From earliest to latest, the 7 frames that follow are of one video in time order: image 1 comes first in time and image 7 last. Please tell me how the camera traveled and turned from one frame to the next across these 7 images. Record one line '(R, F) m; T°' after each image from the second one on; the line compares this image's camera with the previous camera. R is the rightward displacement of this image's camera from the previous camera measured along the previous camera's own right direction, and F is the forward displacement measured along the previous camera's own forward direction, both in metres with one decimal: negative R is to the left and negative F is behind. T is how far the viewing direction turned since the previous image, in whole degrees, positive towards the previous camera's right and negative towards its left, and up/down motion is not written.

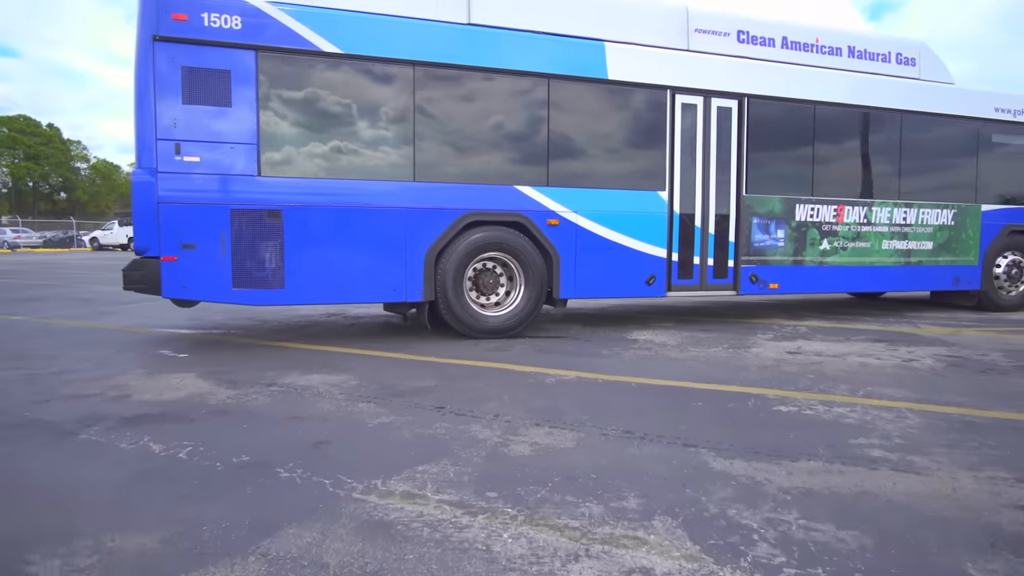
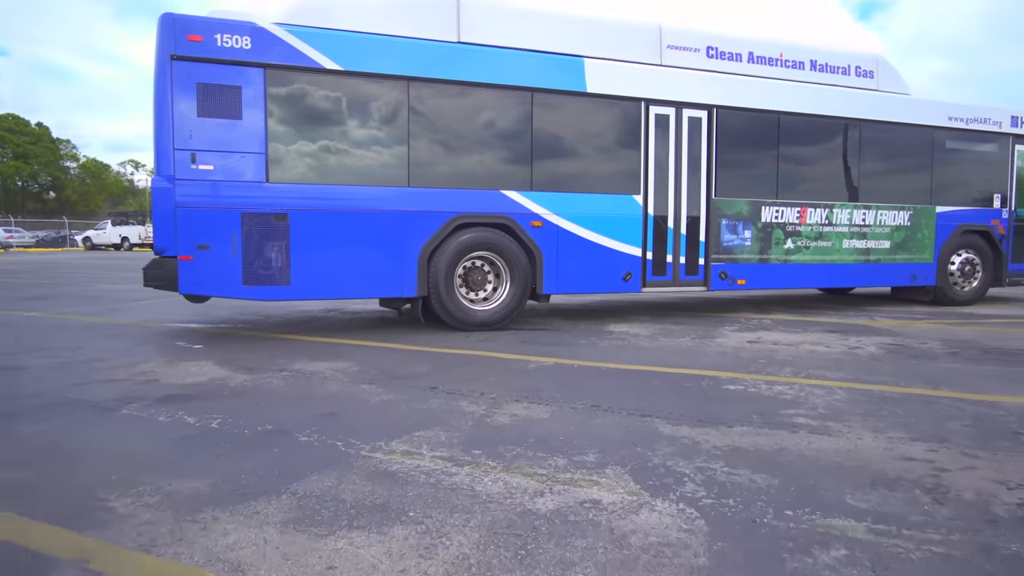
(+0.1, -0.7) m; +1°
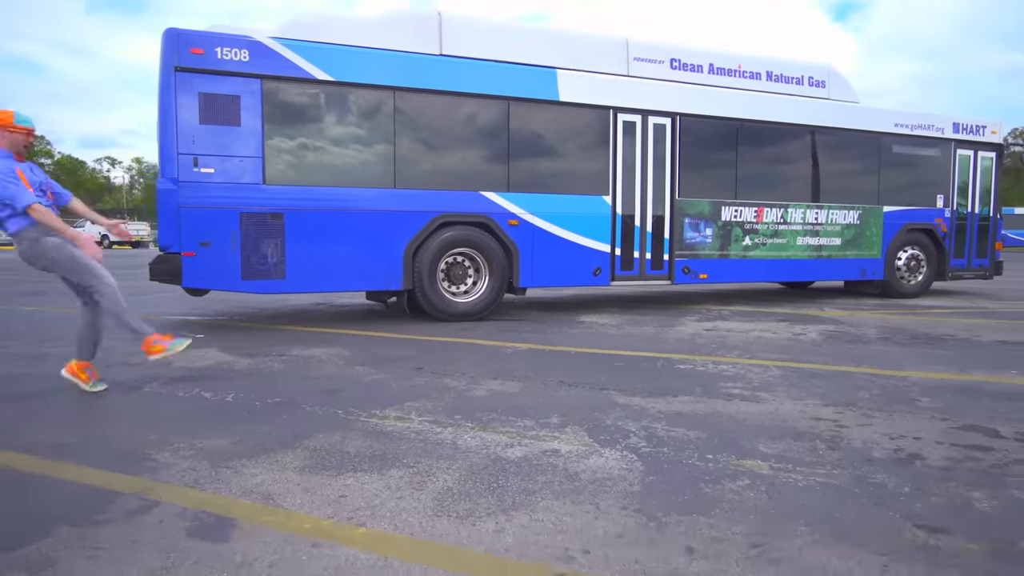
(0.0, -0.7) m; +2°
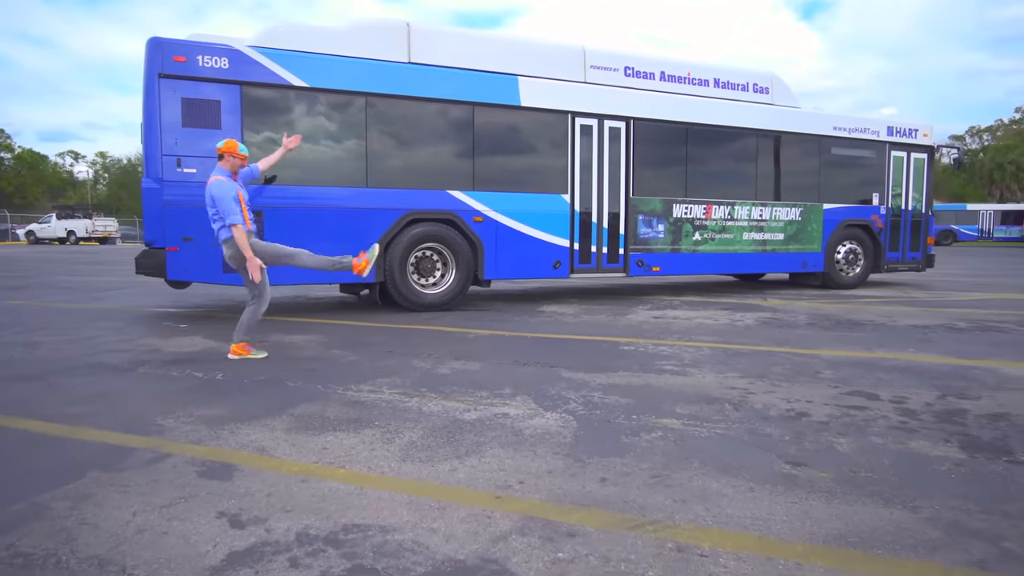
(+0.1, -0.7) m; +2°
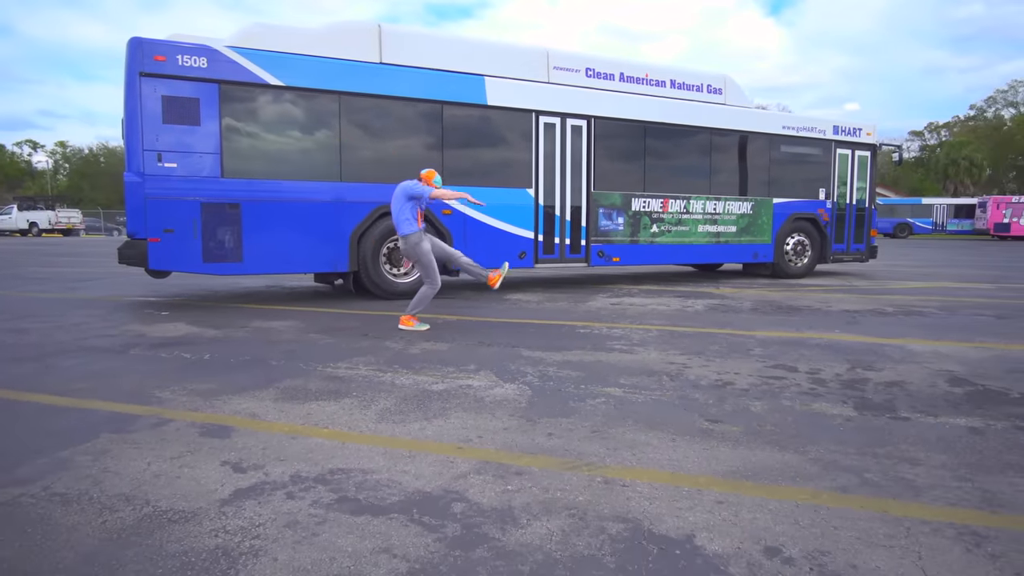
(+0.1, -0.6) m; +2°
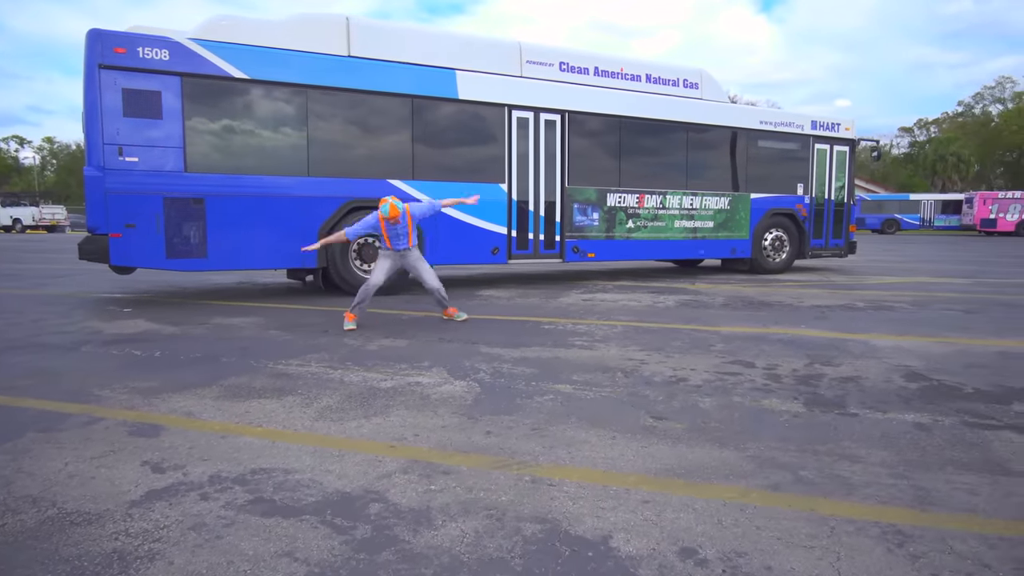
(+0.3, +0.1) m; +1°
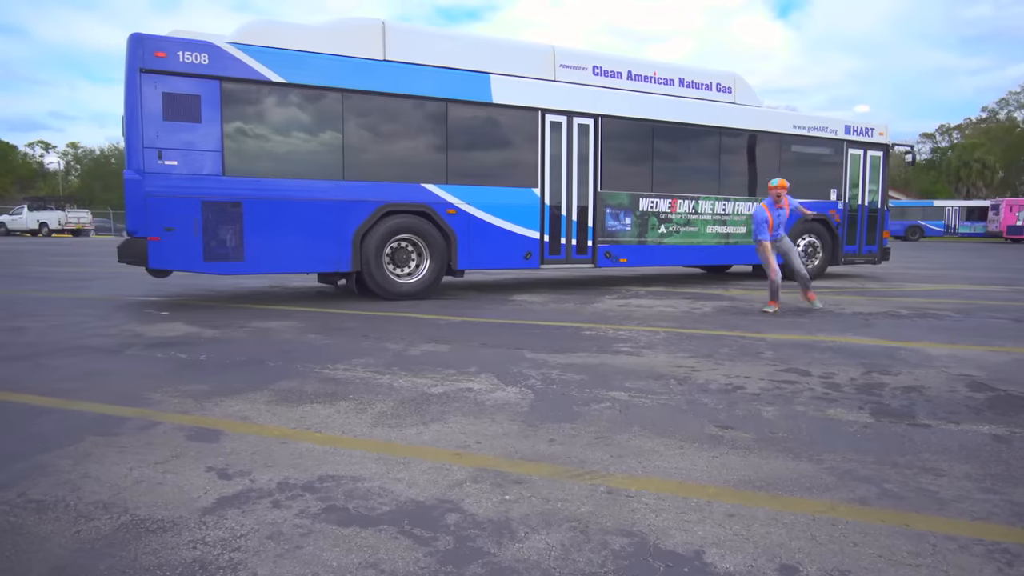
(-0.3, +0.1) m; -1°
